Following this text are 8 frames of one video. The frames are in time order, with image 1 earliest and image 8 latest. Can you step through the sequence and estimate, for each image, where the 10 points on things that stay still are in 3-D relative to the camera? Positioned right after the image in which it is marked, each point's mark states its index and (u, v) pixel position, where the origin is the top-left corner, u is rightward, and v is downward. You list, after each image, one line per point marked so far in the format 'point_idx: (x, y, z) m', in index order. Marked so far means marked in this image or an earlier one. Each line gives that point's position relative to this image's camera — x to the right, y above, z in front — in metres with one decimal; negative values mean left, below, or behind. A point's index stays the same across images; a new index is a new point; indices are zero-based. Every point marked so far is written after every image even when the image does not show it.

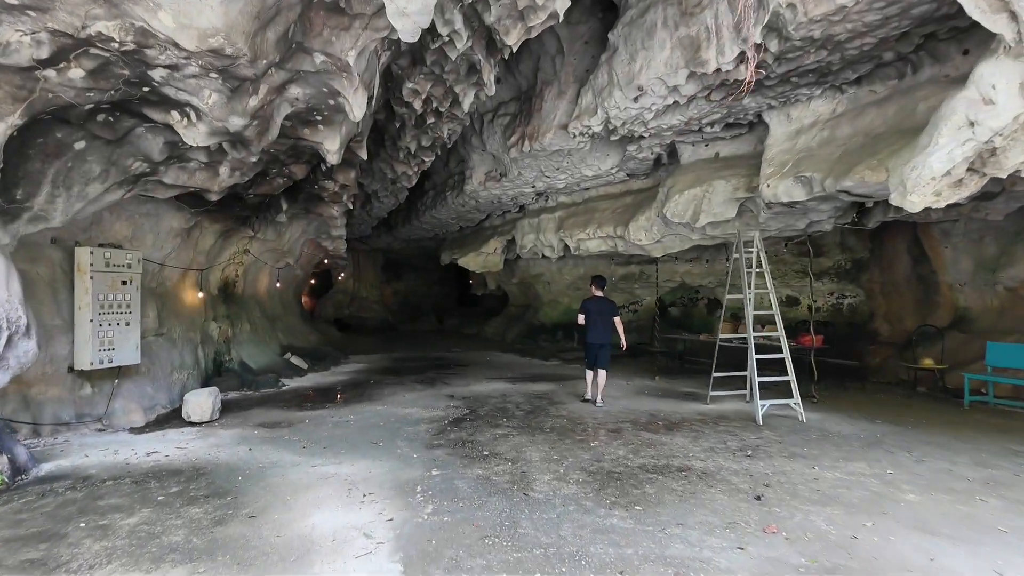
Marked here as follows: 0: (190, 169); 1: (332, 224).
0: (-3.0, +1.1, +5.5) m
1: (-3.0, +1.1, +9.9) m
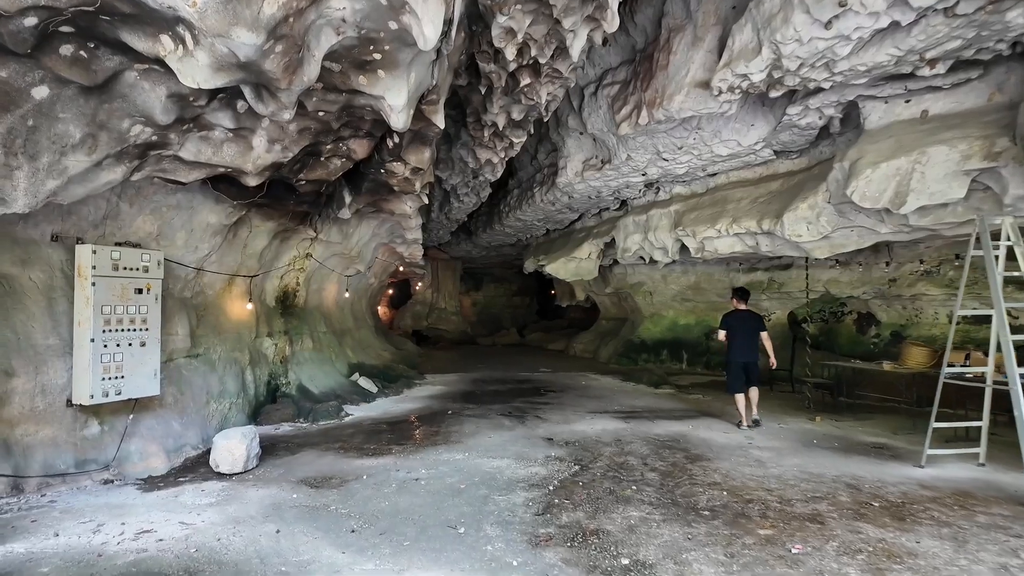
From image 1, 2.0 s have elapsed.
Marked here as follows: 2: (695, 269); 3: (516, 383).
0: (-2.1, +1.0, +4.2) m
1: (-1.5, +0.9, +8.5) m
2: (+3.5, +0.4, +11.2) m
3: (+0.1, -1.6, +9.7) m
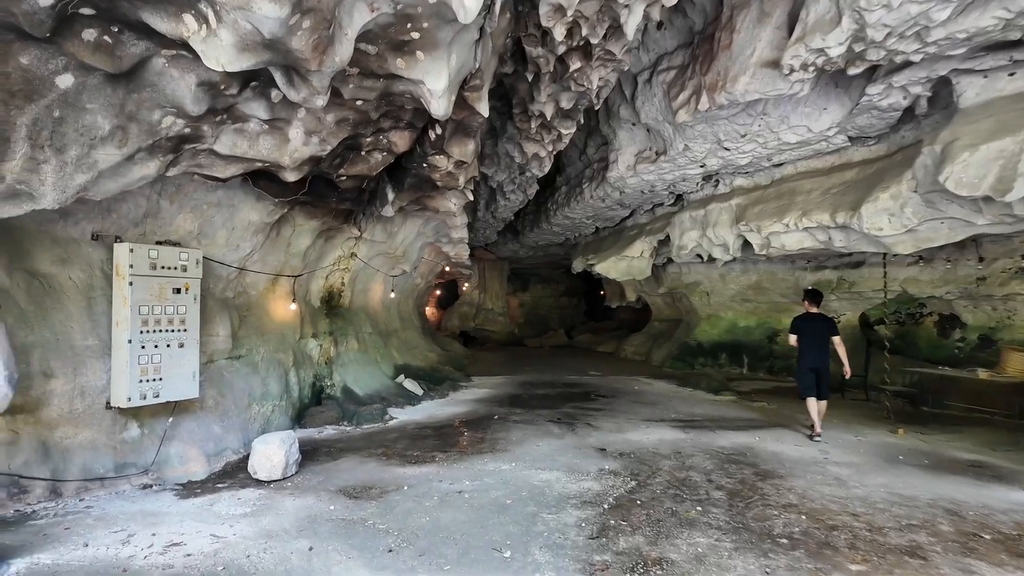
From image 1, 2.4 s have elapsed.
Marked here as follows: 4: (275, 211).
0: (-1.8, +1.0, +4.0) m
1: (-0.8, +0.9, +8.3) m
2: (+4.3, +0.4, +10.5) m
3: (+0.9, -1.6, +9.3) m
4: (-2.2, +0.7, +5.5) m
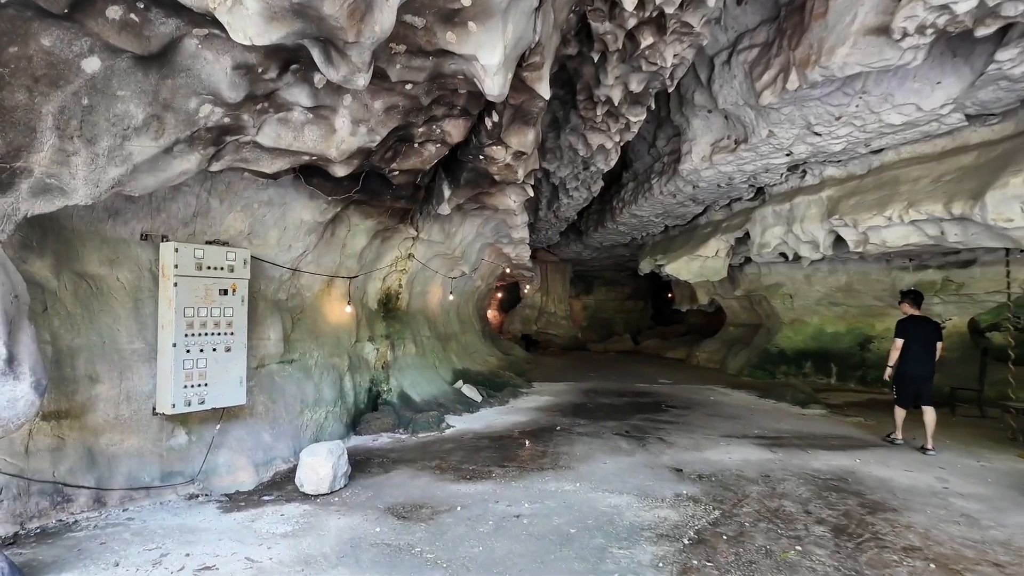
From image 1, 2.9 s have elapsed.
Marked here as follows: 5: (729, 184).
0: (-1.4, +1.0, +3.7) m
1: (0.0, +0.9, +7.9) m
2: (+5.4, +0.3, +9.6) m
3: (+1.8, -1.6, +8.8) m
4: (-1.6, +0.7, +5.3) m
5: (+3.0, +1.4, +8.3) m
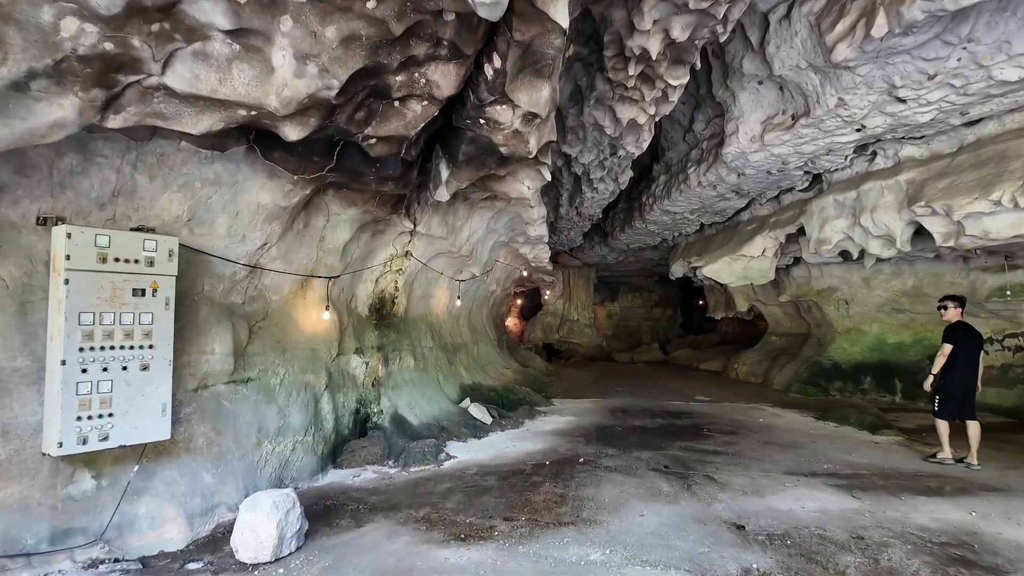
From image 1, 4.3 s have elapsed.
0: (-1.3, +1.1, +2.7) m
1: (+0.2, +0.9, +6.8) m
2: (+5.6, +0.3, +8.3) m
3: (+2.0, -1.6, +7.6) m
4: (-1.6, +0.7, +4.3) m
5: (+3.2, +1.4, +7.1) m
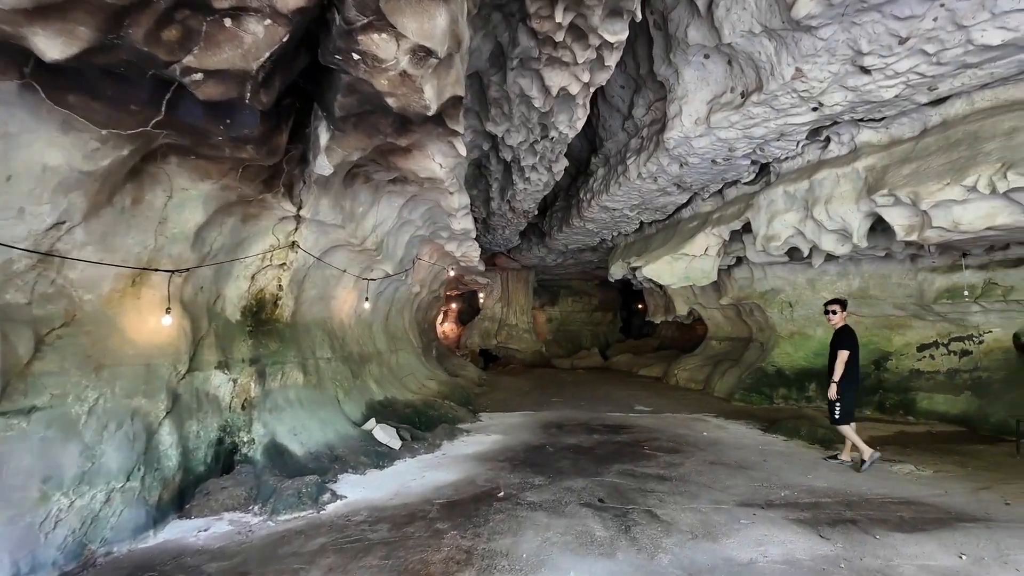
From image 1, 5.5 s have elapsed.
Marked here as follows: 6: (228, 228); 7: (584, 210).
0: (-1.8, +1.1, +1.6) m
1: (-0.7, +0.9, +5.9) m
2: (+4.6, +0.2, +7.9) m
3: (+1.1, -1.6, +6.8) m
4: (-2.2, +0.7, +3.2) m
5: (+2.3, +1.4, +6.4) m
6: (-2.1, +0.4, +4.4) m
7: (+1.2, +1.3, +9.8) m
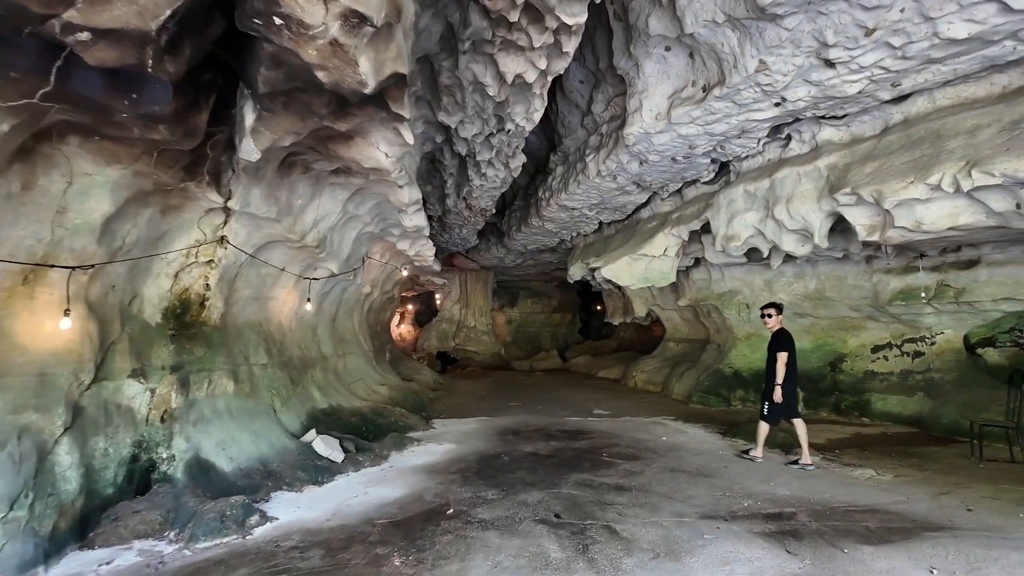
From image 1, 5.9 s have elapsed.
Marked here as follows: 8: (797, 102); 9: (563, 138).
0: (-1.9, +1.1, +1.2) m
1: (-1.1, +0.9, +5.5) m
2: (+4.0, +0.2, +7.8) m
3: (+0.6, -1.7, +6.5) m
4: (-2.4, +0.7, +2.7) m
5: (+1.8, +1.4, +6.2) m
6: (-2.4, +0.5, +3.9) m
7: (+0.5, +1.3, +9.5) m
8: (+2.3, +1.5, +4.8) m
9: (+0.7, +2.1, +8.2) m
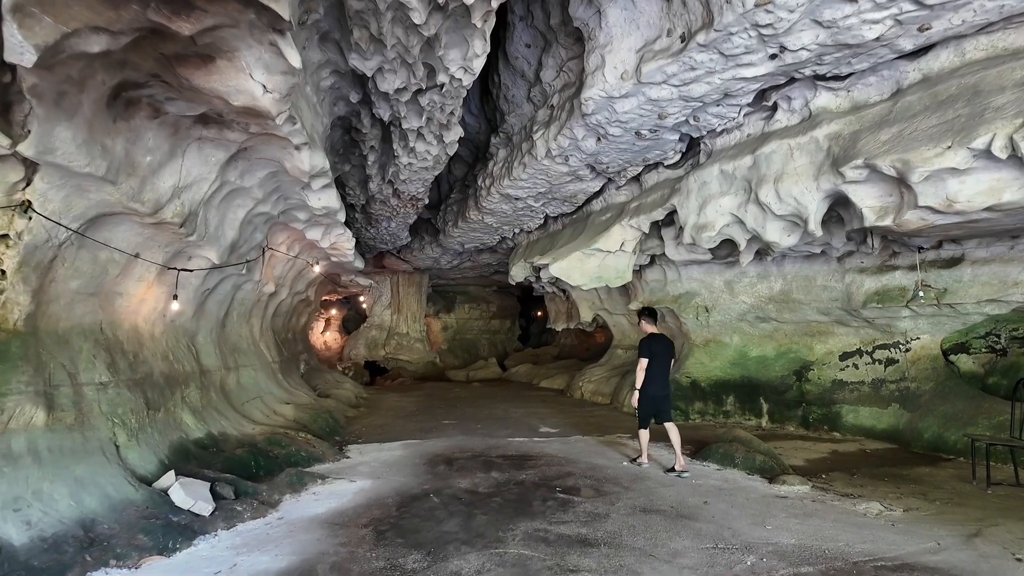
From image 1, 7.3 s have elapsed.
0: (-2.0, +1.2, -0.1) m
1: (-1.6, +0.9, +4.2) m
2: (+3.3, +0.2, +7.1) m
3: (0.0, -1.6, +5.4) m
4: (-2.6, +0.8, +1.3) m
5: (+1.3, +1.4, +5.3) m
6: (-2.7, +0.5, +2.5) m
7: (-0.4, +1.3, +8.4) m
8: (+1.9, +1.5, +3.9) m
9: (-0.1, +2.1, +7.1) m
